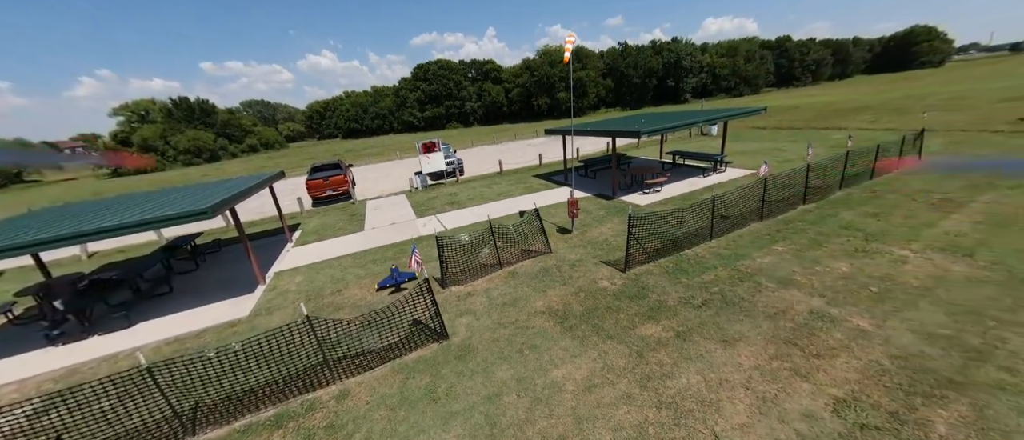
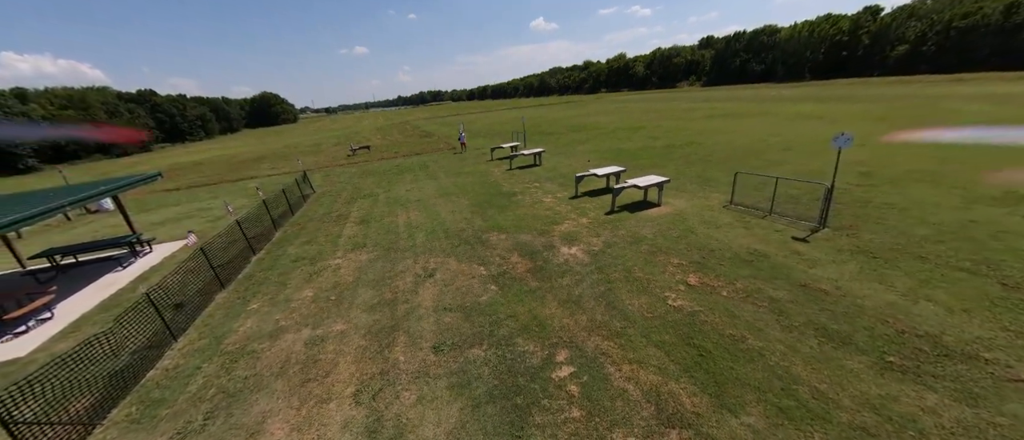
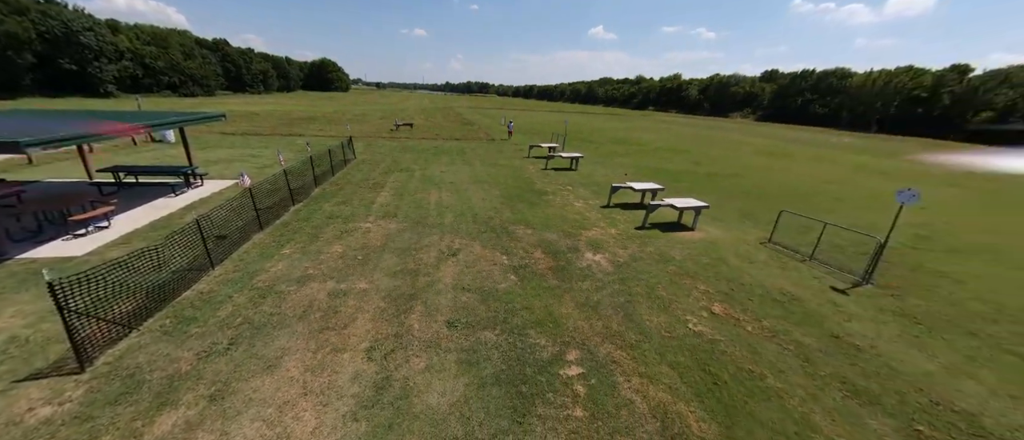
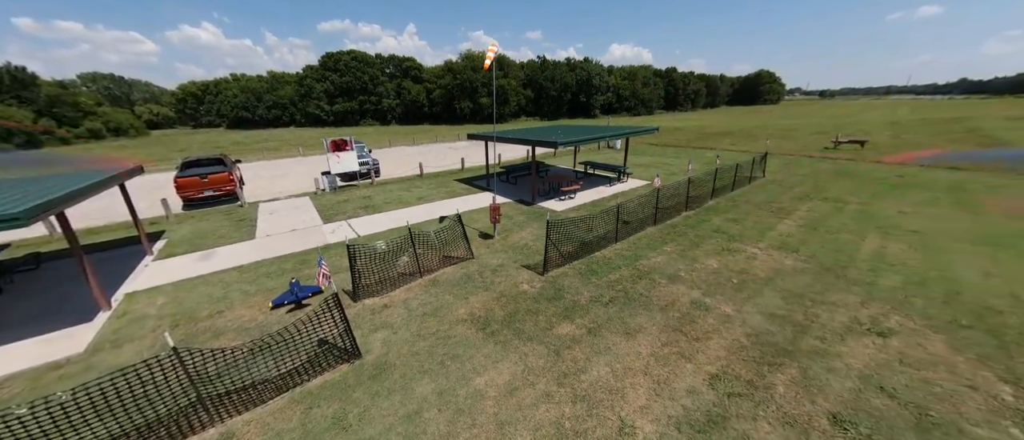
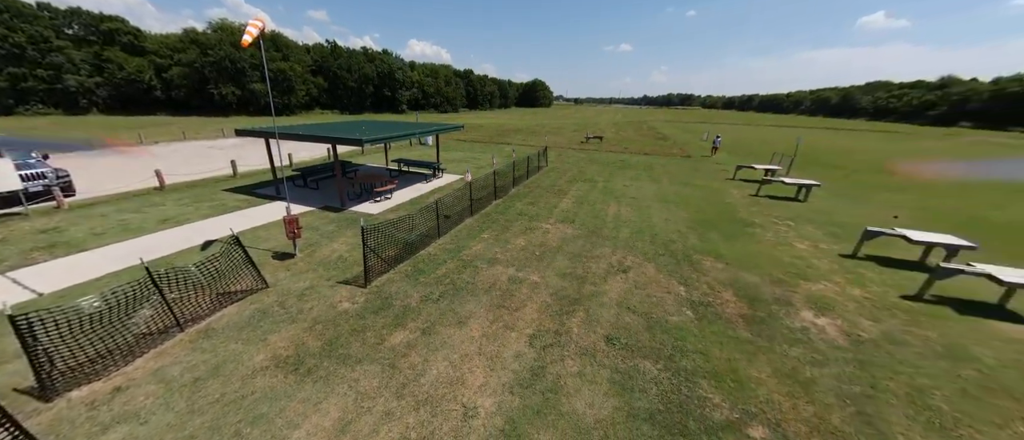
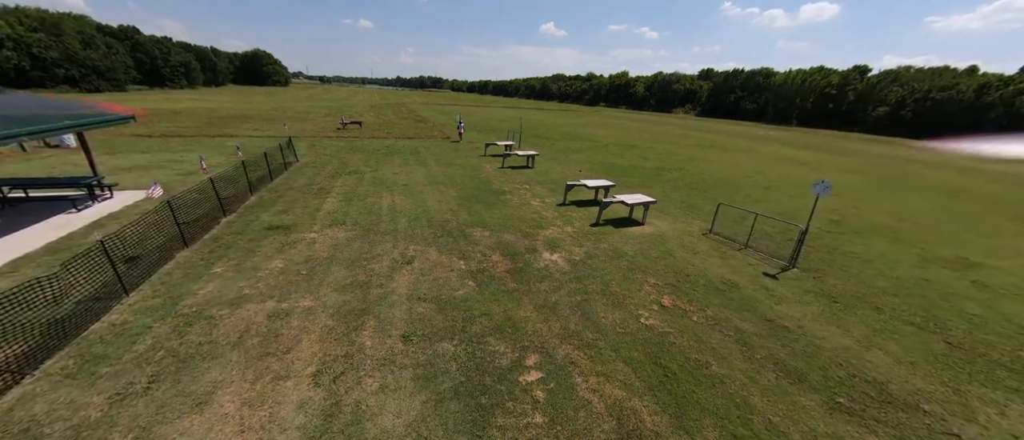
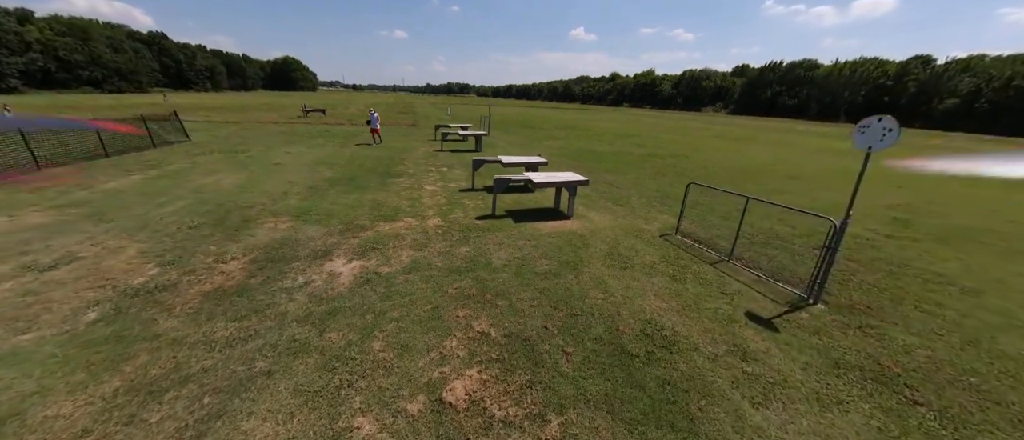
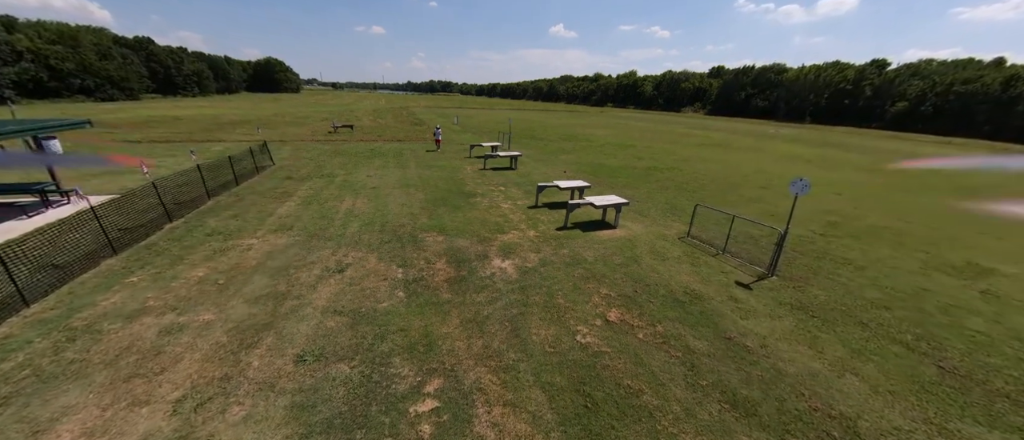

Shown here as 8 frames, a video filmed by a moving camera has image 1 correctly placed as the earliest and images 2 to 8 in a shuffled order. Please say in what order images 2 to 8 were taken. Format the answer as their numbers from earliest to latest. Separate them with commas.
4, 5, 3, 6, 2, 8, 7
